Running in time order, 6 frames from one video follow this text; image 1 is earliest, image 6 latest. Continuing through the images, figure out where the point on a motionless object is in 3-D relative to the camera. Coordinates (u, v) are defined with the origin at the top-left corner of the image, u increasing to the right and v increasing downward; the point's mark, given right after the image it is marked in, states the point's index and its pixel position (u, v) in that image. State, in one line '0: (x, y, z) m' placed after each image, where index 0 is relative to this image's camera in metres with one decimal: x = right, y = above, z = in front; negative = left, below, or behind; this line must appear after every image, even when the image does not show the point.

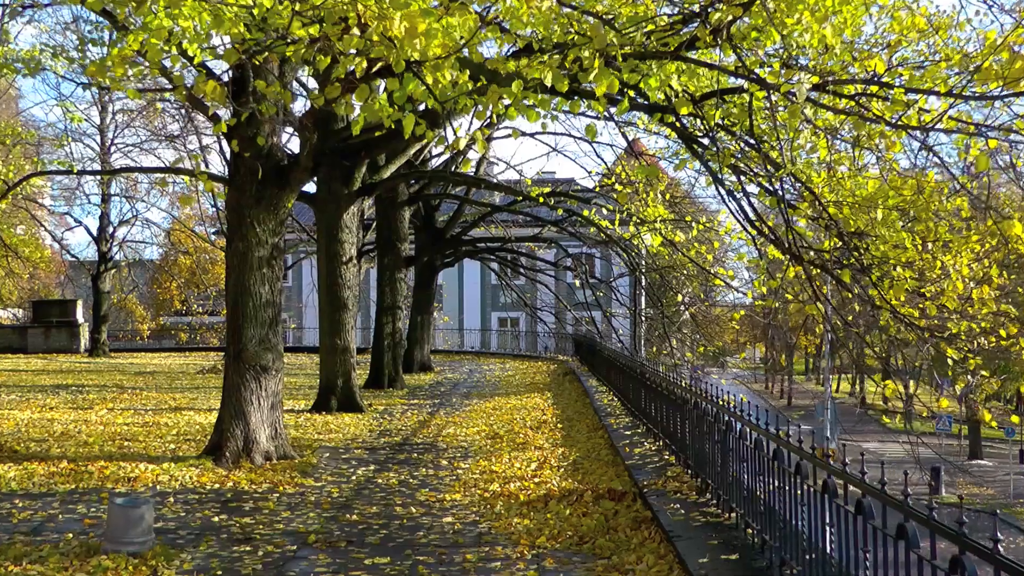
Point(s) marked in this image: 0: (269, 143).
0: (-2.5, +1.5, +8.6) m
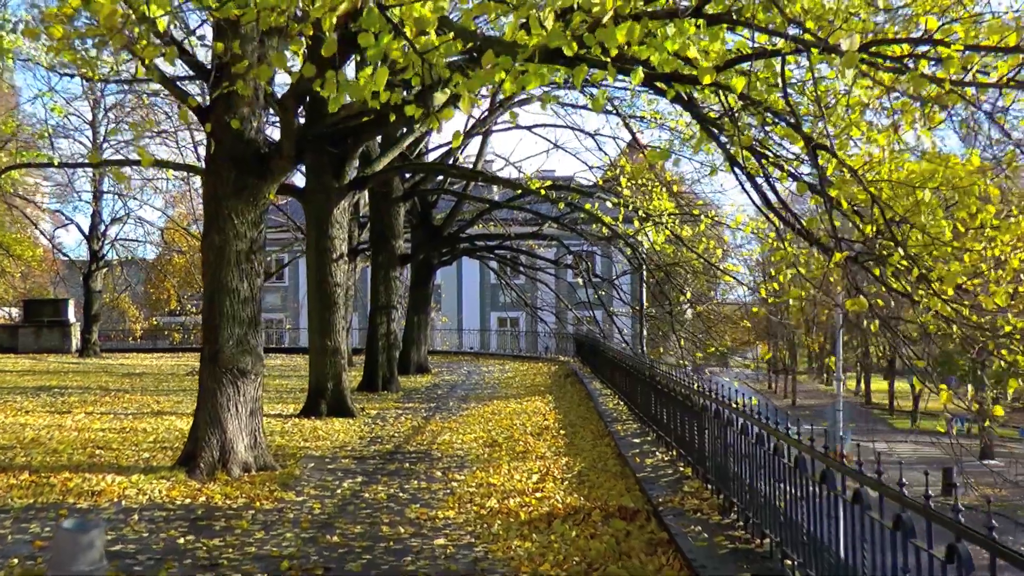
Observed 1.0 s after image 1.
0: (-2.5, +1.5, +8.0) m
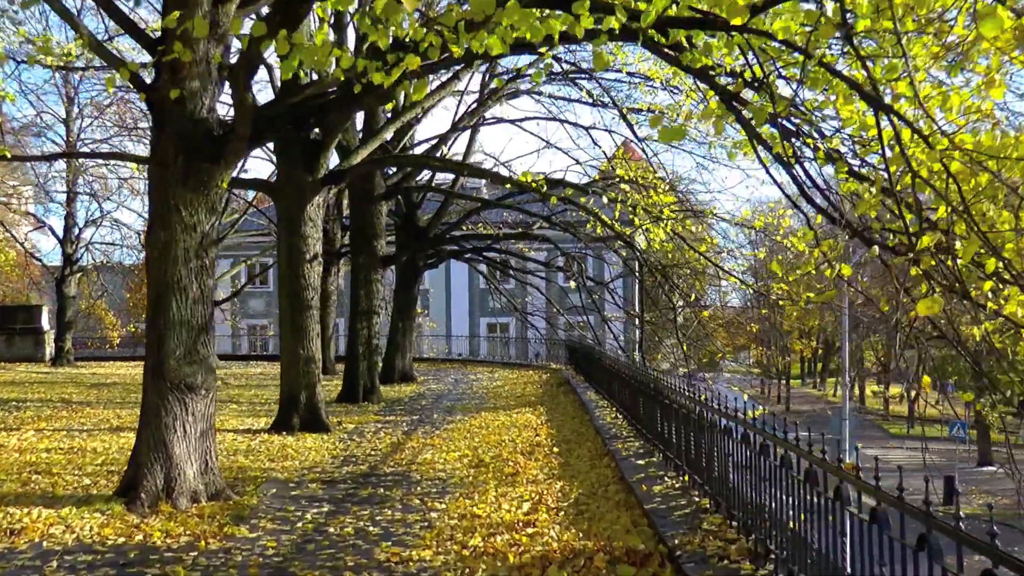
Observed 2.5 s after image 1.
0: (-2.6, +1.5, +7.0) m
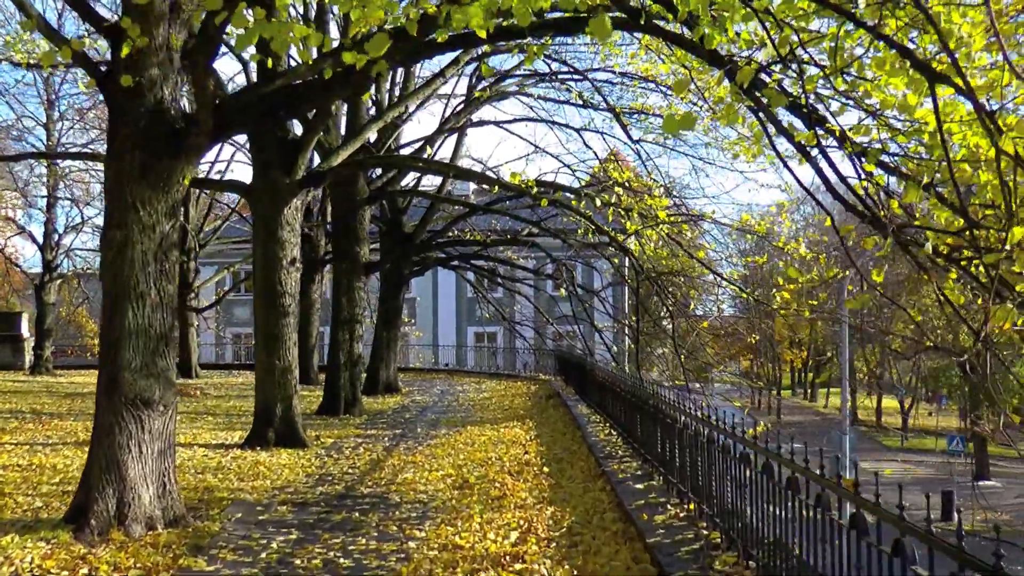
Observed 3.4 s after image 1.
0: (-2.7, +1.5, +6.4) m
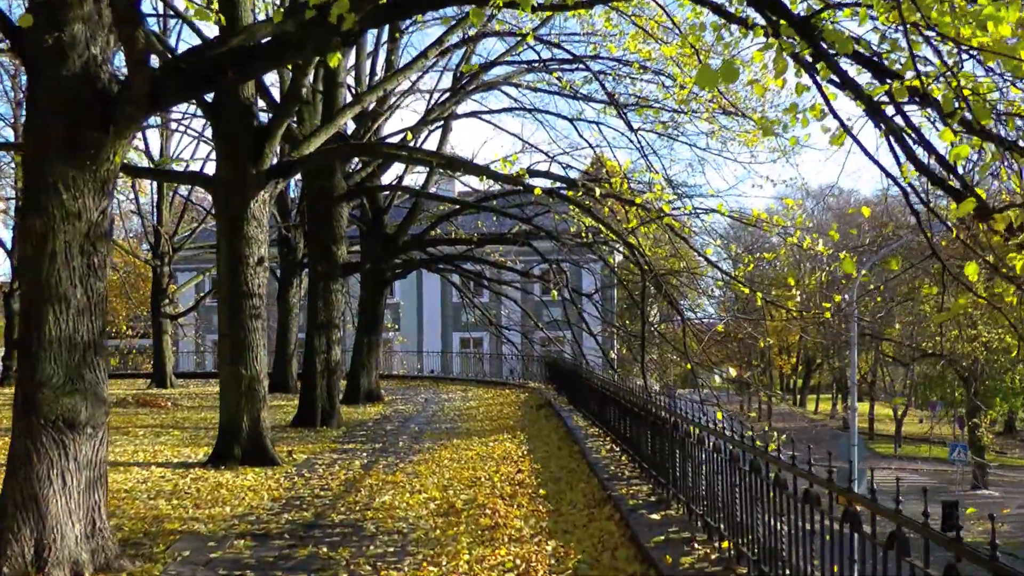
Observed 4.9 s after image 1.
0: (-2.7, +1.5, +5.4) m
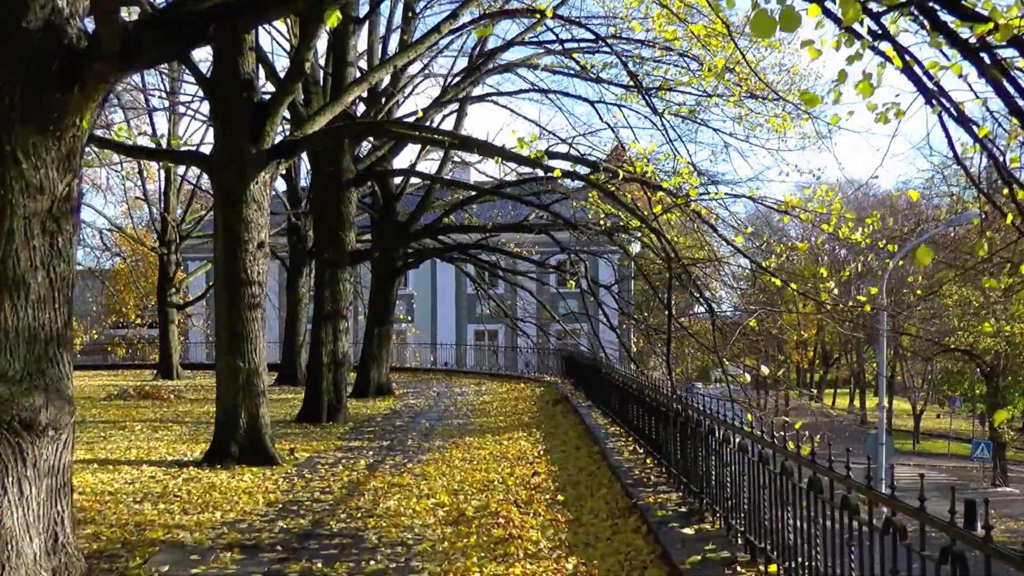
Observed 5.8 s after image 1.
0: (-2.6, +1.6, +4.8) m
